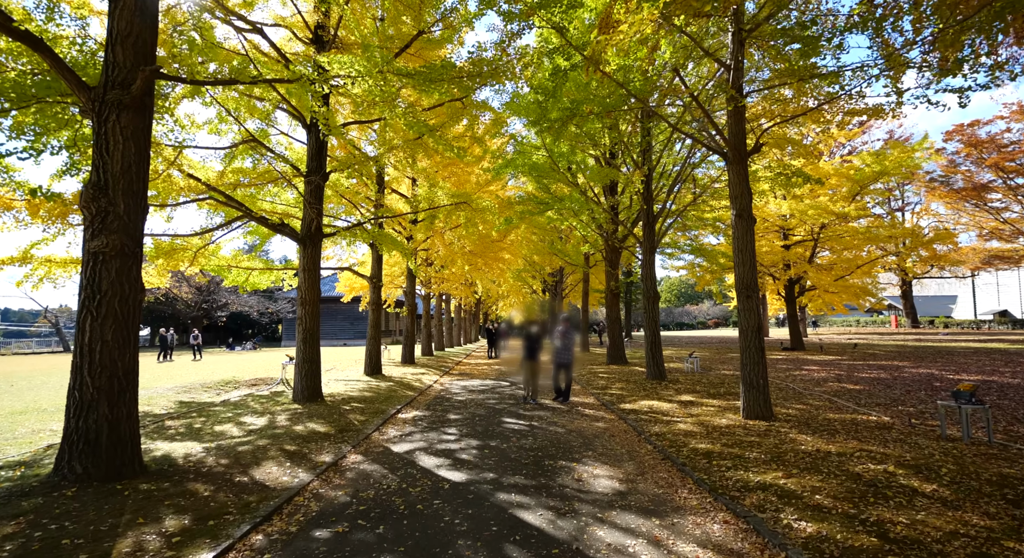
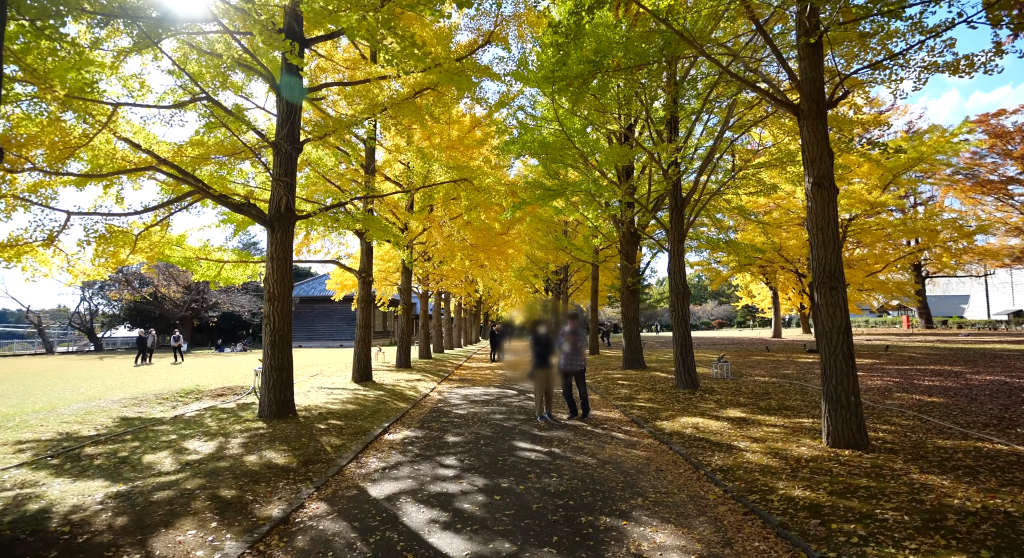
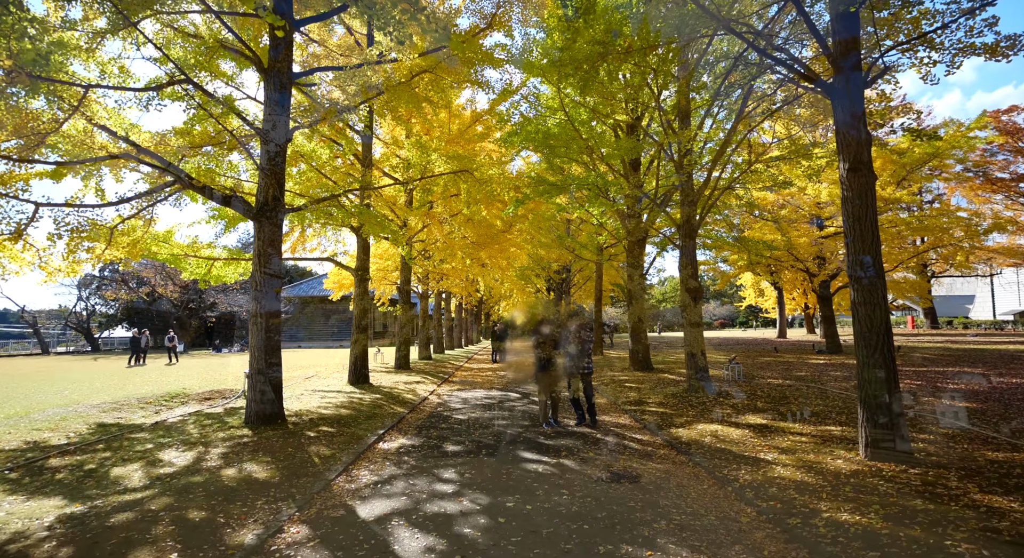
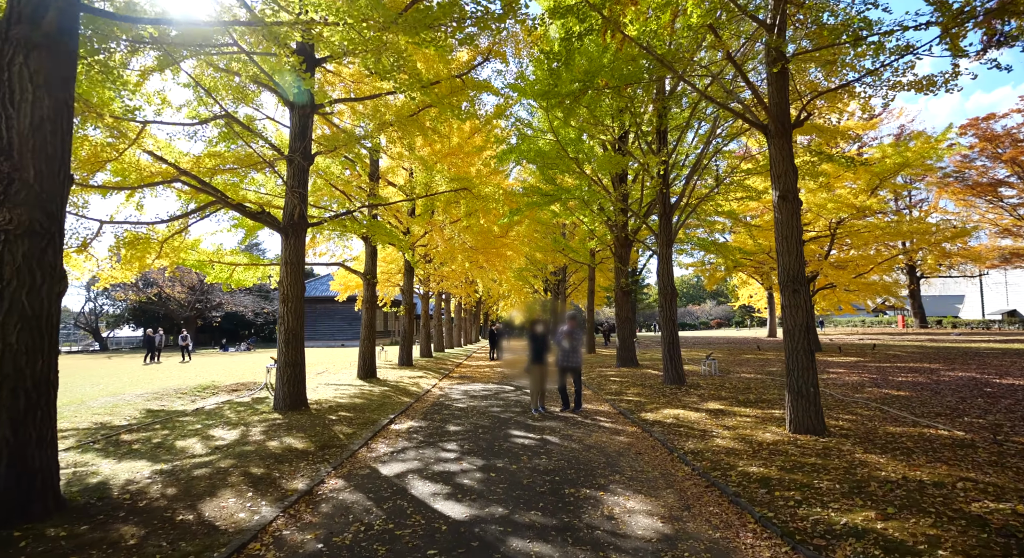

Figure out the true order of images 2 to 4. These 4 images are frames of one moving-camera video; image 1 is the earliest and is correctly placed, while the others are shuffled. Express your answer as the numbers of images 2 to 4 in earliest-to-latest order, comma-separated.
4, 2, 3
